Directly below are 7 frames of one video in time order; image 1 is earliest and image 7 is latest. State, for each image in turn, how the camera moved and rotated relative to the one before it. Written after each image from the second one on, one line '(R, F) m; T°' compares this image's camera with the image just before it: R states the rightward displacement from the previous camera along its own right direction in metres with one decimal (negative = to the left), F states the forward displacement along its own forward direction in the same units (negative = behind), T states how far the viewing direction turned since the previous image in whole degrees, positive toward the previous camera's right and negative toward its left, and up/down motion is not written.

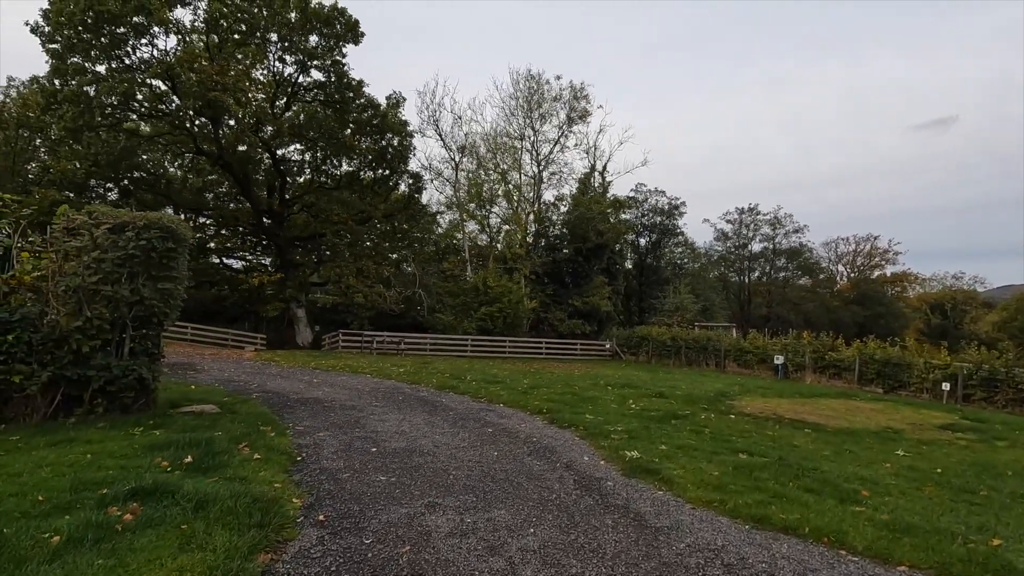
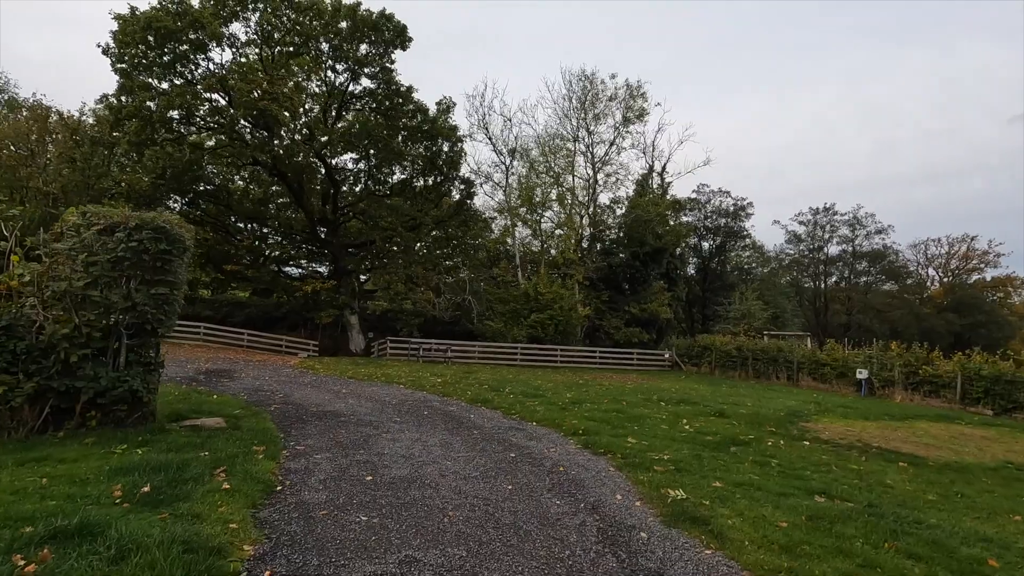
(+0.4, +0.9) m; -6°
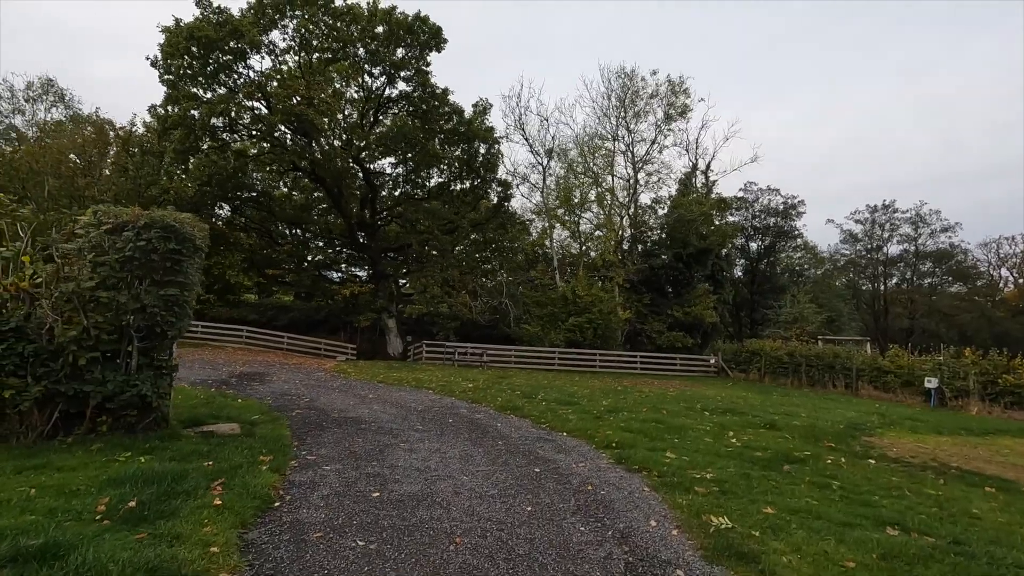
(+0.2, +0.5) m; -4°
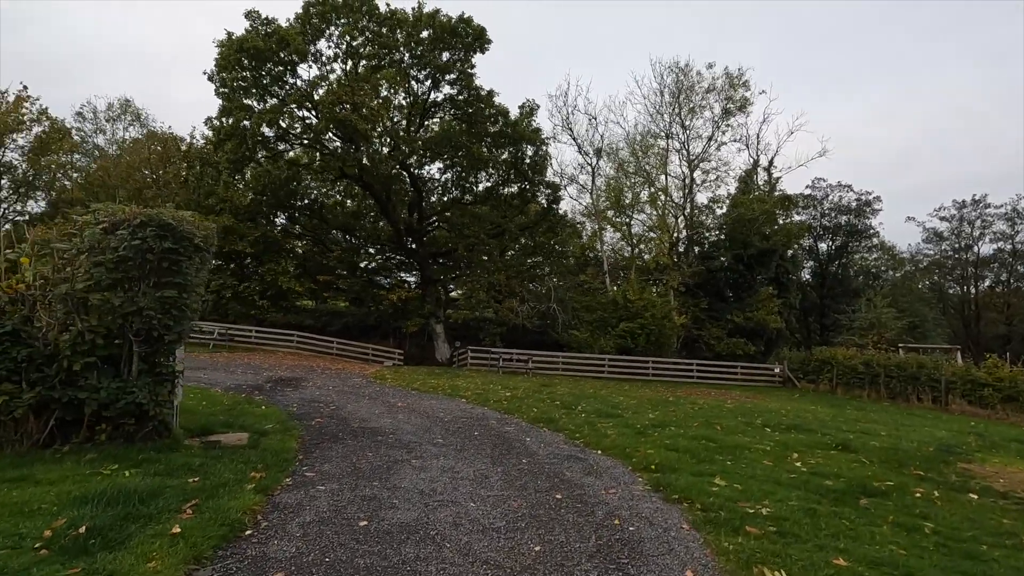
(+0.4, +0.7) m; -6°
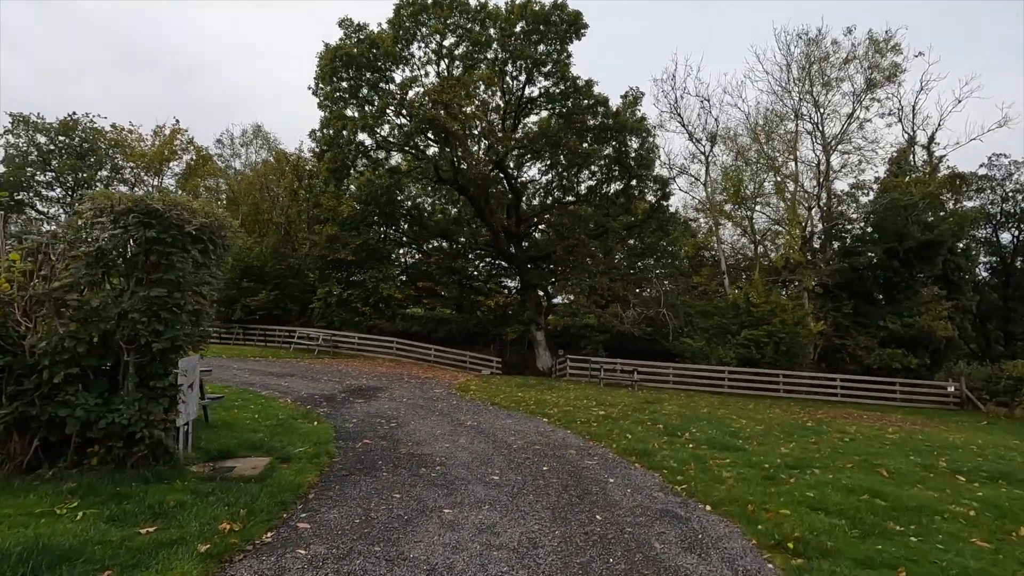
(+0.4, +1.6) m; -12°
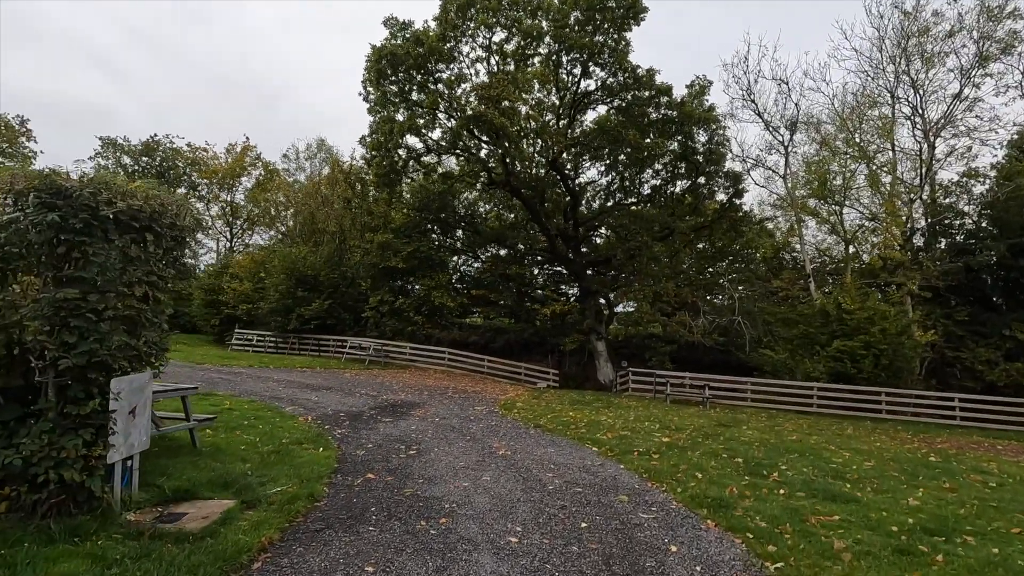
(+0.3, +1.4) m; -7°
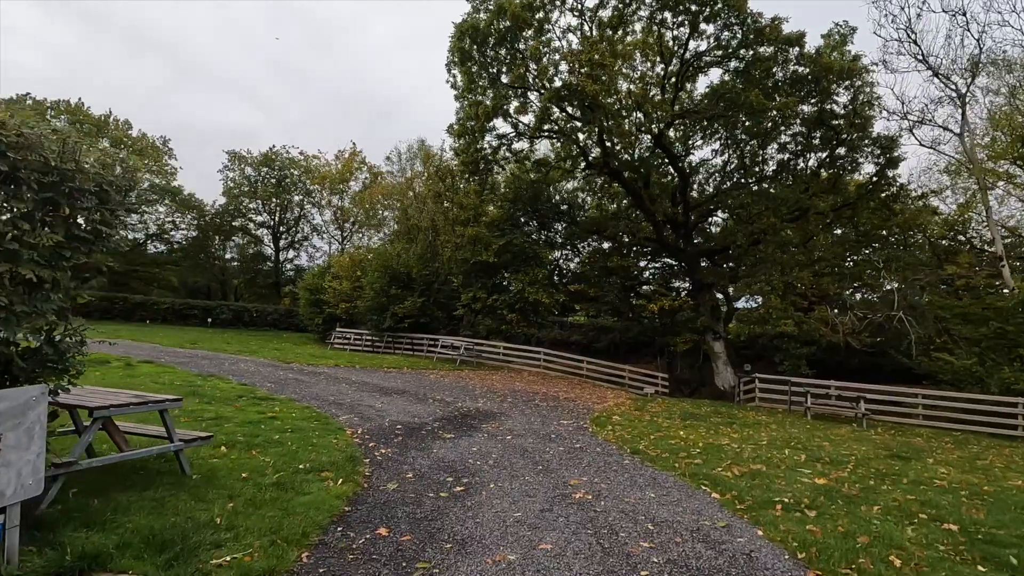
(+0.3, +2.0) m; -12°
